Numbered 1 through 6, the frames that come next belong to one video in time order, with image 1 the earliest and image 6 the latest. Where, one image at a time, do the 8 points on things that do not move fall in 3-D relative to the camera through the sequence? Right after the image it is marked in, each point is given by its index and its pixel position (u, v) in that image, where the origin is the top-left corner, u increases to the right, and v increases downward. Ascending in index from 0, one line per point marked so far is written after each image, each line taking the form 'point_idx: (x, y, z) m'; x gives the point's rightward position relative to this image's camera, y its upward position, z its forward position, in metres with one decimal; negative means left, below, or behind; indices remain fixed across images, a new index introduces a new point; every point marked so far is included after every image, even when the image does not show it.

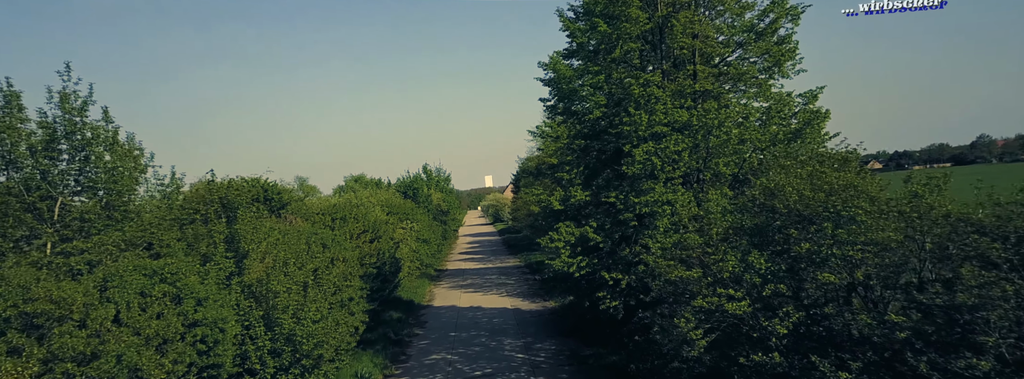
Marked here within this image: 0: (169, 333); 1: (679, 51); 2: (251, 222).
0: (-5.3, -2.2, +9.8) m
1: (+4.1, +3.4, +15.6) m
2: (-6.6, -0.8, +16.0) m
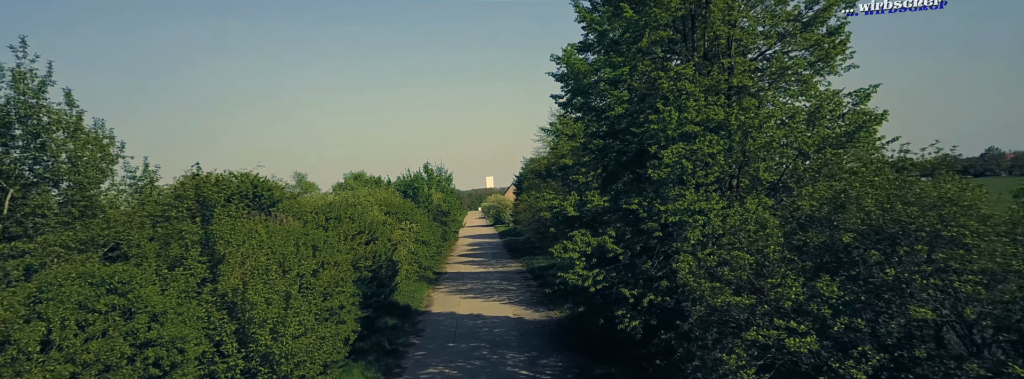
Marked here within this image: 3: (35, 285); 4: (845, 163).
0: (-5.1, -2.2, +8.1) m
1: (+4.4, +3.3, +13.9) m
2: (-6.3, -0.7, +14.3) m
3: (-6.4, -1.3, +8.5) m
4: (+5.9, +0.5, +11.2) m
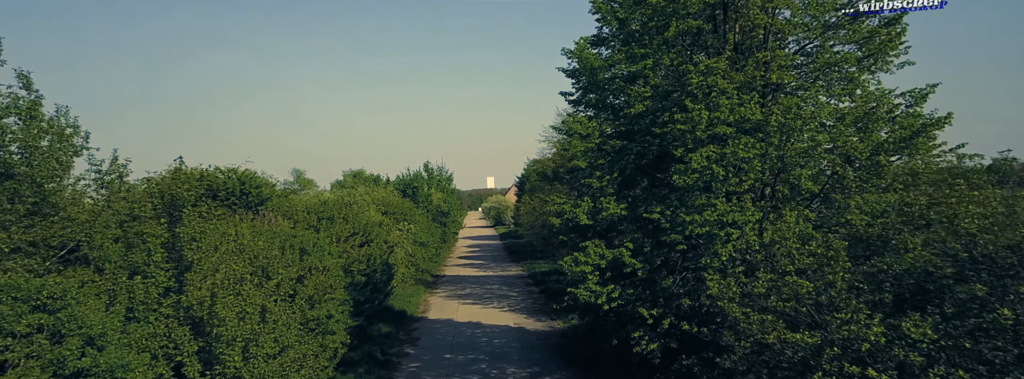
0: (-5.1, -2.1, +6.6) m
1: (+4.6, +3.1, +12.4) m
2: (-6.2, -0.6, +12.8) m
3: (-6.3, -1.2, +7.0) m
4: (+6.0, +0.3, +9.7) m
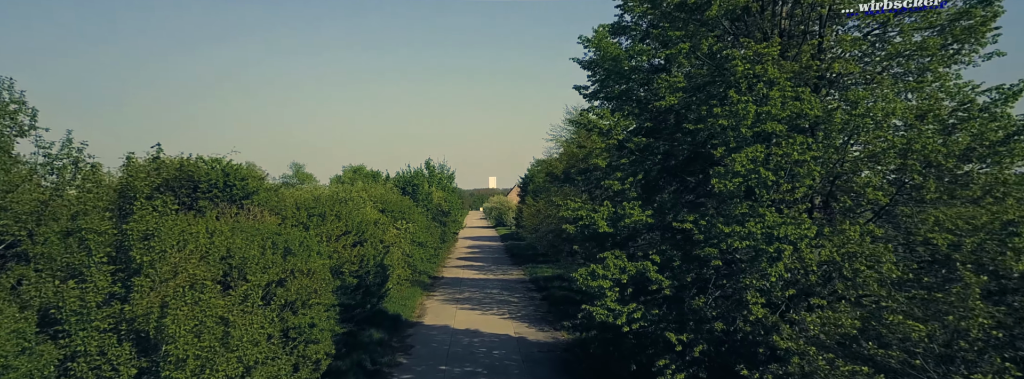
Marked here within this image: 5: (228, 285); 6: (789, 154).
0: (-5.0, -2.0, +4.9) m
1: (+4.9, +2.9, +10.7) m
2: (-6.1, -0.4, +11.1) m
3: (-6.2, -1.0, +5.3) m
4: (+6.2, +0.1, +7.9) m
5: (-5.4, -1.8, +12.1) m
6: (+4.1, +0.5, +9.3) m
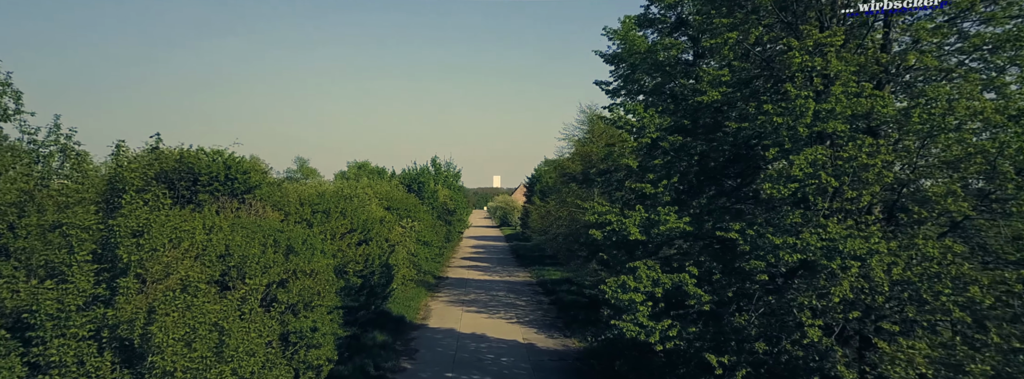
0: (-4.6, -1.9, +4.0) m
1: (+5.3, +2.8, +9.7) m
2: (-5.7, -0.3, +10.2) m
3: (-5.9, -0.9, +4.3) m
4: (+6.6, -0.1, +6.9) m
5: (-5.0, -1.7, +11.1) m
6: (+4.5, +0.4, +8.3) m
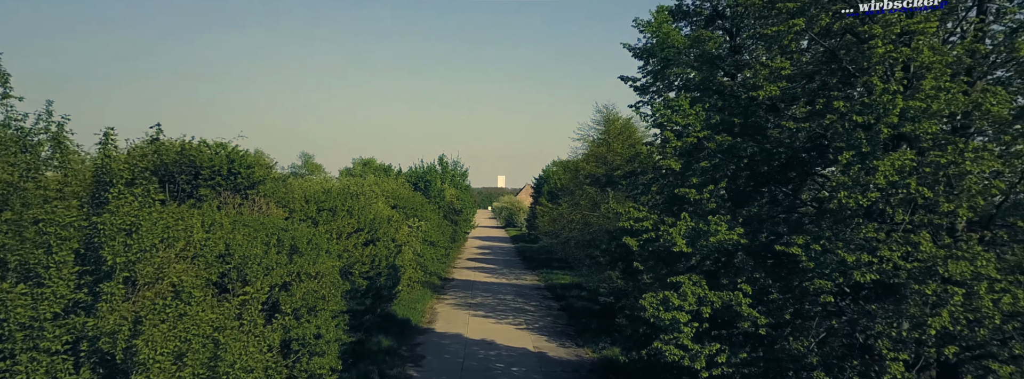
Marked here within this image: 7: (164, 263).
0: (-4.3, -1.8, +3.0) m
1: (+5.9, +2.6, +8.6) m
2: (-5.2, -0.2, +9.2) m
3: (-5.4, -0.8, +3.3) m
4: (+7.0, -0.3, +5.8) m
5: (-4.6, -1.6, +10.1) m
6: (+4.9, +0.2, +7.2) m
7: (-4.4, -1.0, +8.0) m
